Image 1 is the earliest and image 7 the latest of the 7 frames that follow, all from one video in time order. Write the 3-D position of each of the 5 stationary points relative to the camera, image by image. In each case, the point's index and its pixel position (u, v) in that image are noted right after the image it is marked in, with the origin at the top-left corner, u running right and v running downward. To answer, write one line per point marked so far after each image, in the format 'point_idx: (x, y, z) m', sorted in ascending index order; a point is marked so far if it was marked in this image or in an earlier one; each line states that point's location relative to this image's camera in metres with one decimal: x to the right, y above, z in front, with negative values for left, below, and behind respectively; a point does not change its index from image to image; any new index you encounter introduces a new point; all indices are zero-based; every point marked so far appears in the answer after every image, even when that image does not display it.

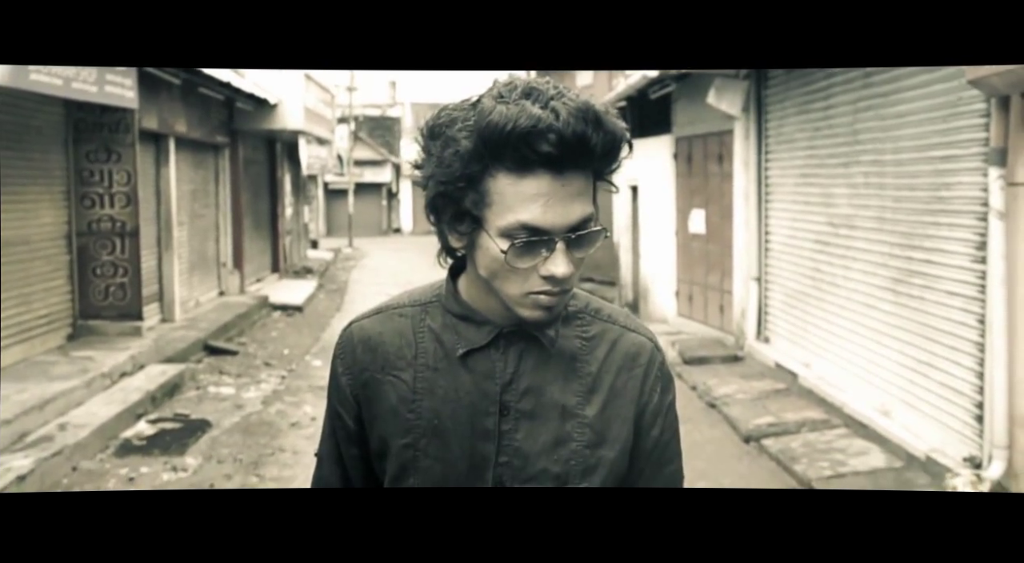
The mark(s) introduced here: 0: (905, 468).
0: (+1.3, -0.6, +2.5) m
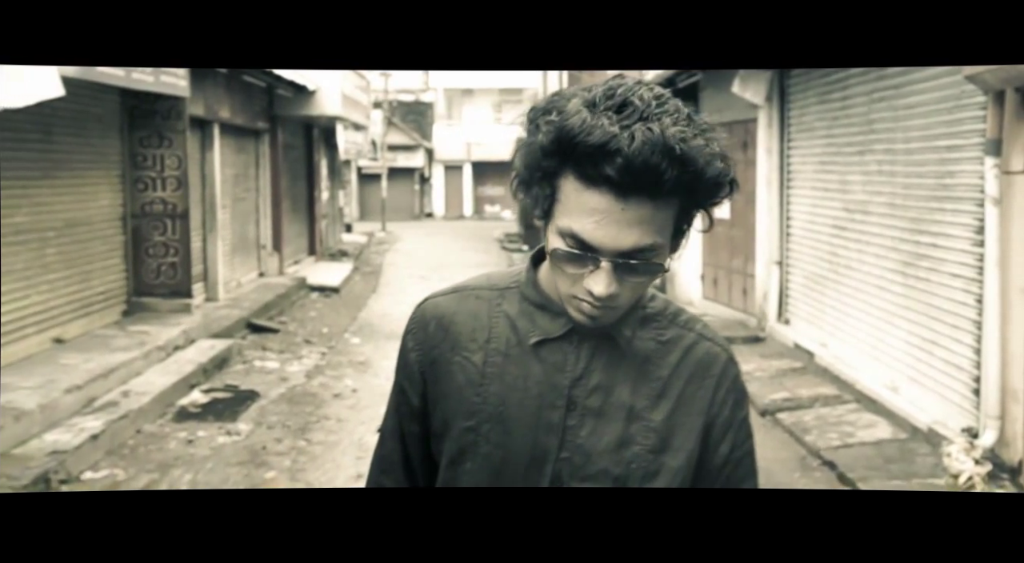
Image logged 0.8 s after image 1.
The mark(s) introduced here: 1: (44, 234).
0: (+1.4, -0.6, +2.6) m
1: (-2.5, +0.3, +4.1) m
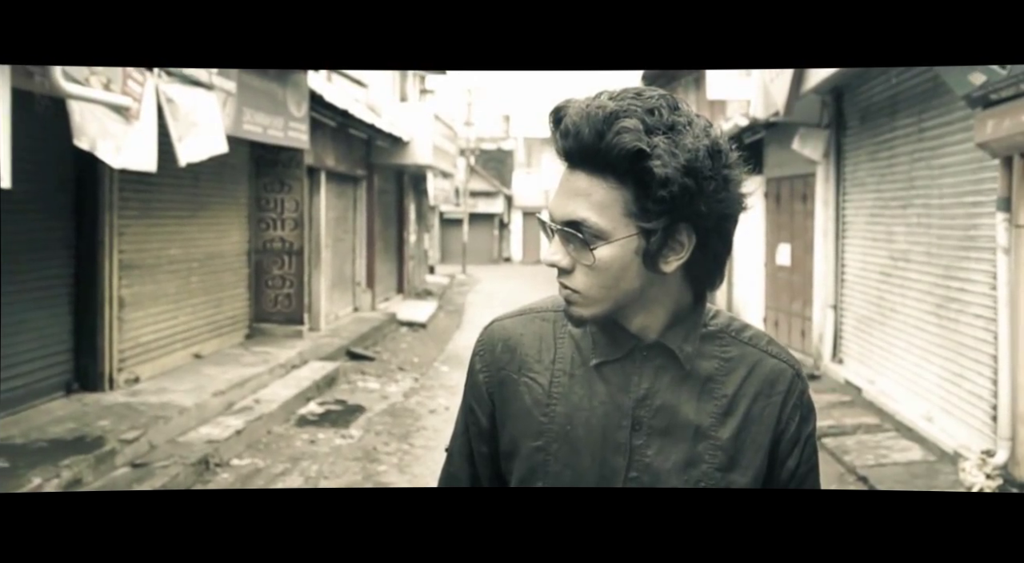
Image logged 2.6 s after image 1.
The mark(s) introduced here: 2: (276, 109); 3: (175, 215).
0: (+1.7, -0.7, +3.0) m
1: (-2.1, +0.1, +4.9) m
2: (-1.5, +1.1, +4.9) m
3: (-2.1, +0.4, +4.6) m
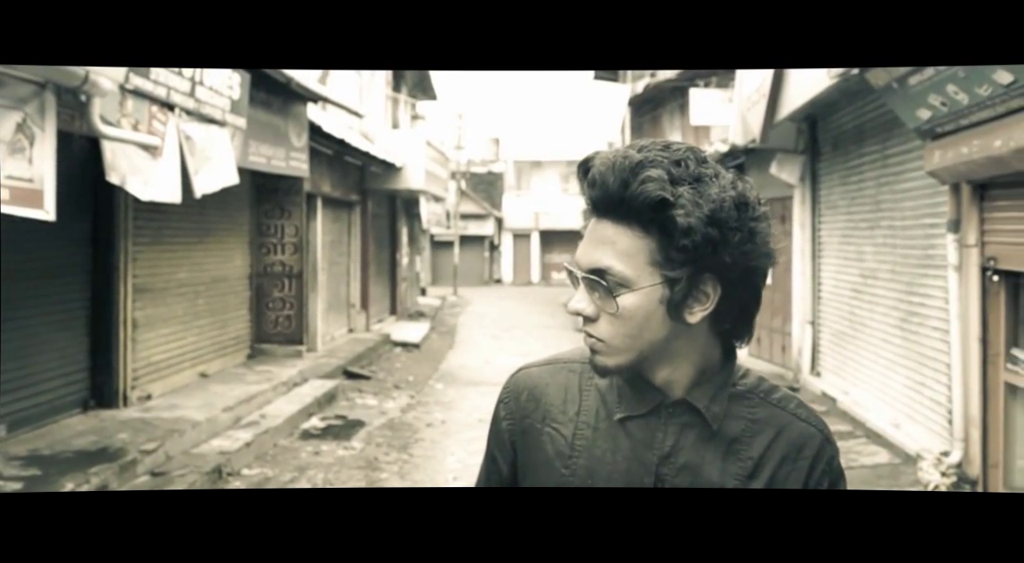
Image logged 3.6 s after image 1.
0: (+1.7, -0.8, +3.2) m
1: (-2.1, 0.0, +5.1) m
2: (-1.6, +1.0, +5.1) m
3: (-2.1, +0.3, +4.8) m
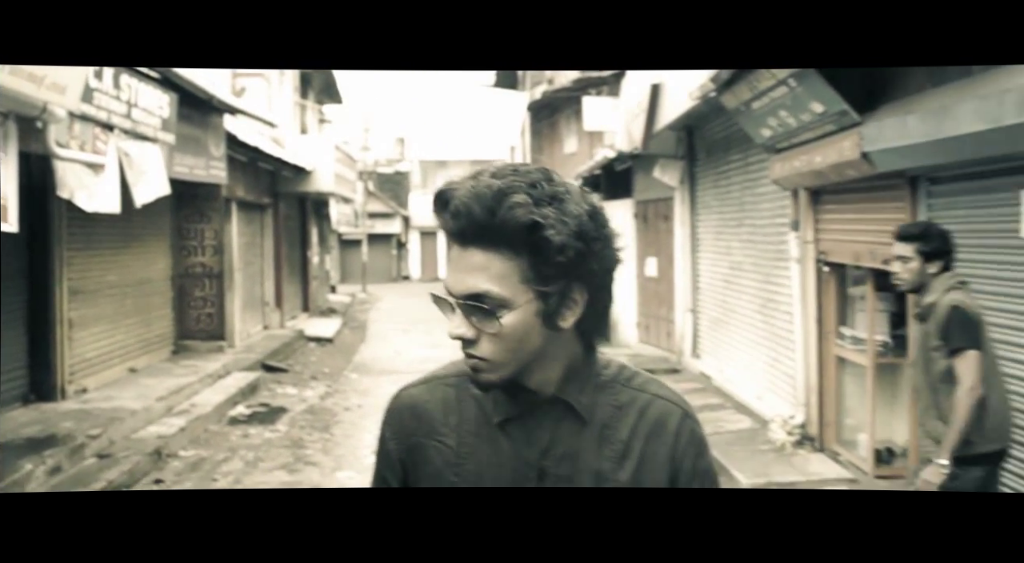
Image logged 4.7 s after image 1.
0: (+1.3, -0.7, +3.9) m
1: (-2.7, 0.0, +5.3) m
2: (-2.2, +1.0, +5.3) m
3: (-2.7, +0.3, +5.0) m
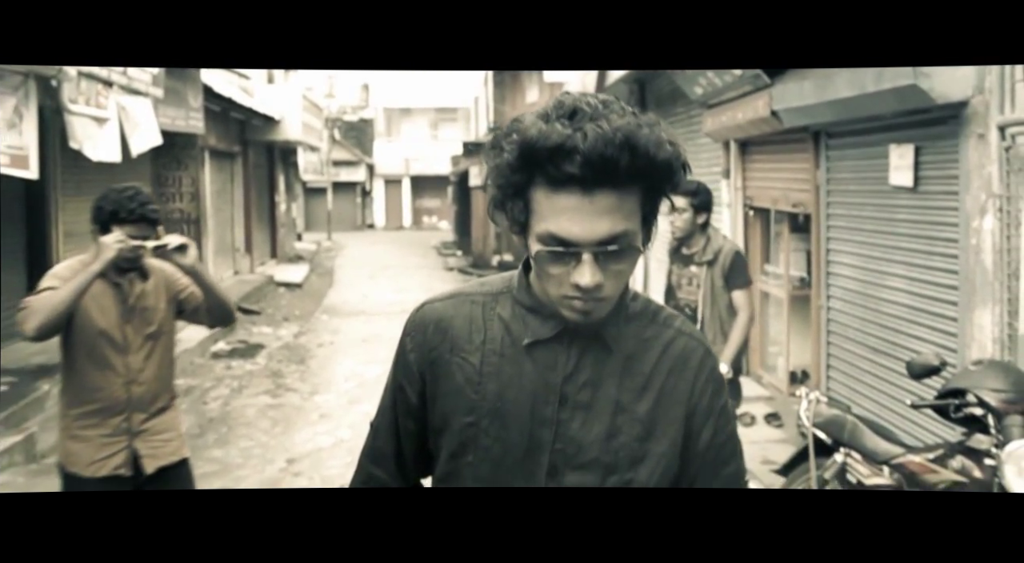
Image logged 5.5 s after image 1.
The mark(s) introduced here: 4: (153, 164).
0: (+1.0, -0.4, +4.4) m
1: (-3.0, +0.4, +5.5) m
2: (-2.5, +1.4, +5.6) m
3: (-3.0, +0.7, +5.3) m
4: (-3.1, +1.0, +6.5) m
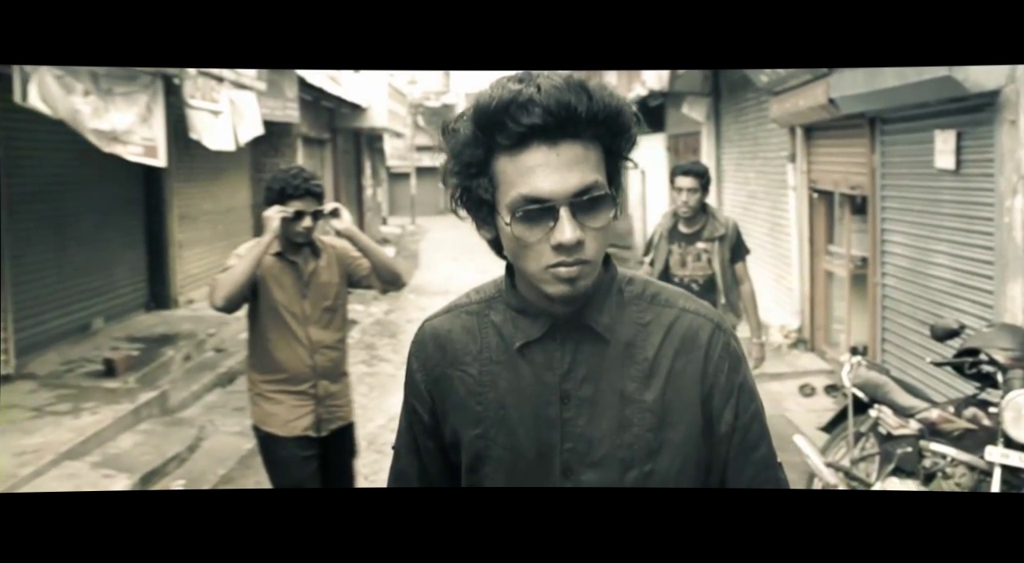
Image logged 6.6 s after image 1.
0: (+1.5, -0.3, +4.5) m
1: (-2.4, +0.5, +6.0) m
2: (-1.9, +1.5, +6.0) m
3: (-2.4, +0.8, +5.8) m
4: (-2.4, +1.2, +7.0) m
